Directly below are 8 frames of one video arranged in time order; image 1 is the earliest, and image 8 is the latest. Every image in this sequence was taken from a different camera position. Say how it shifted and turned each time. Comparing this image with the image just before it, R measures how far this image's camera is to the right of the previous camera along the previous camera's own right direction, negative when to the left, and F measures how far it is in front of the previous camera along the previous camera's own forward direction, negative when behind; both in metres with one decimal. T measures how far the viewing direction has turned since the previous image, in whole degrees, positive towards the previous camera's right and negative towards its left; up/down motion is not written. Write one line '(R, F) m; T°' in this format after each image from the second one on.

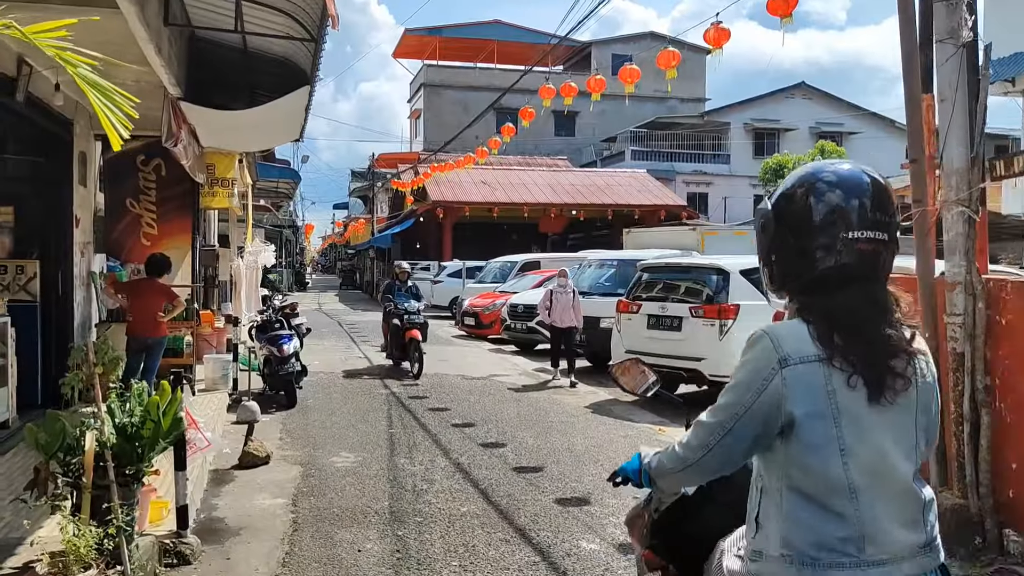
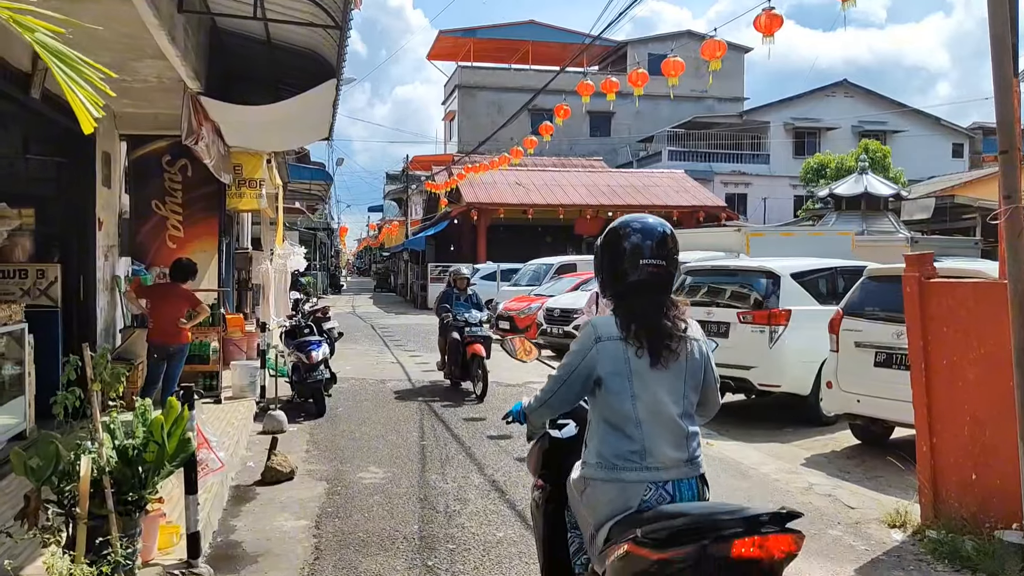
(0.0, +0.4) m; -2°
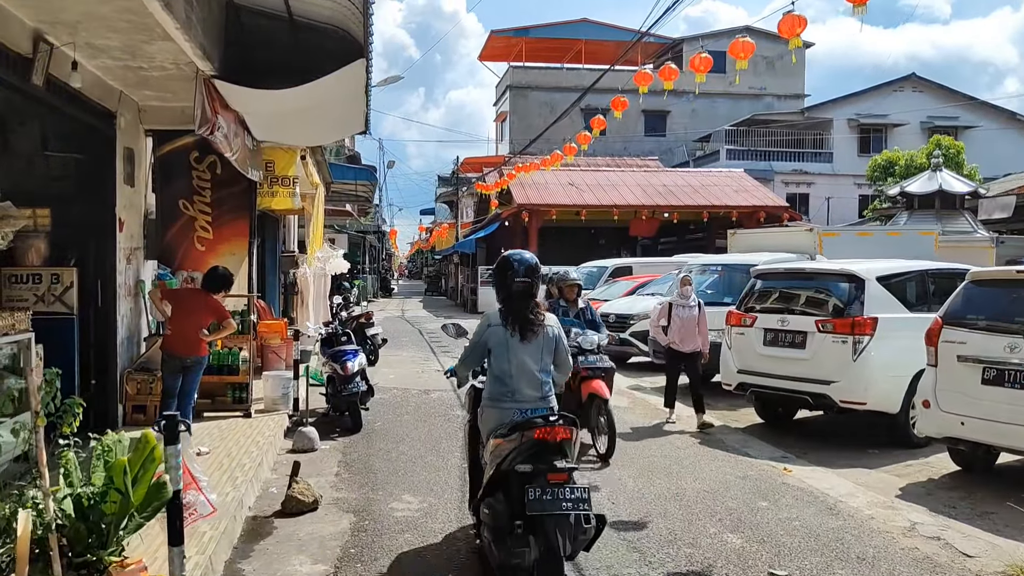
(0.0, +0.7) m; -4°
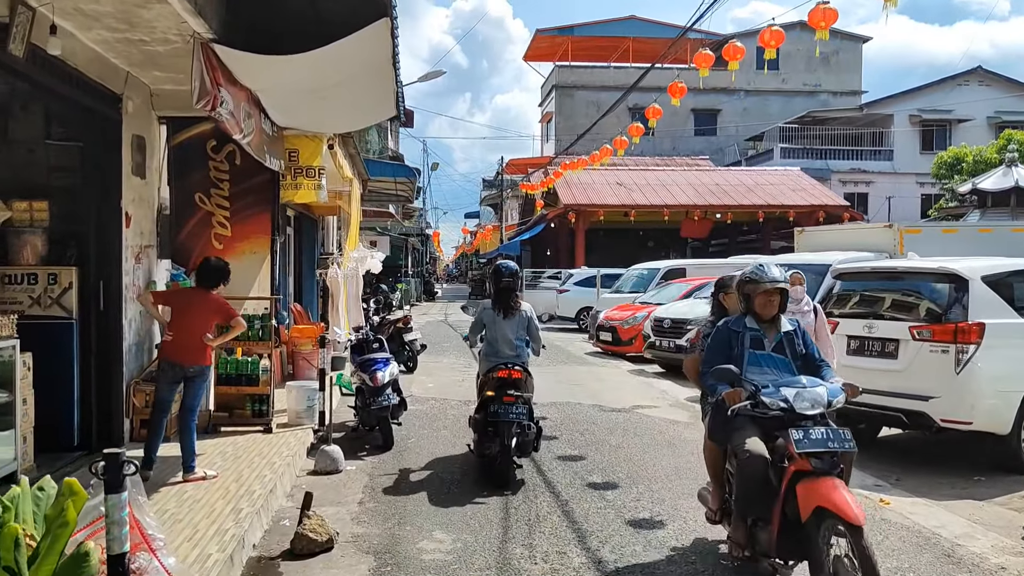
(0.0, +0.8) m; -3°
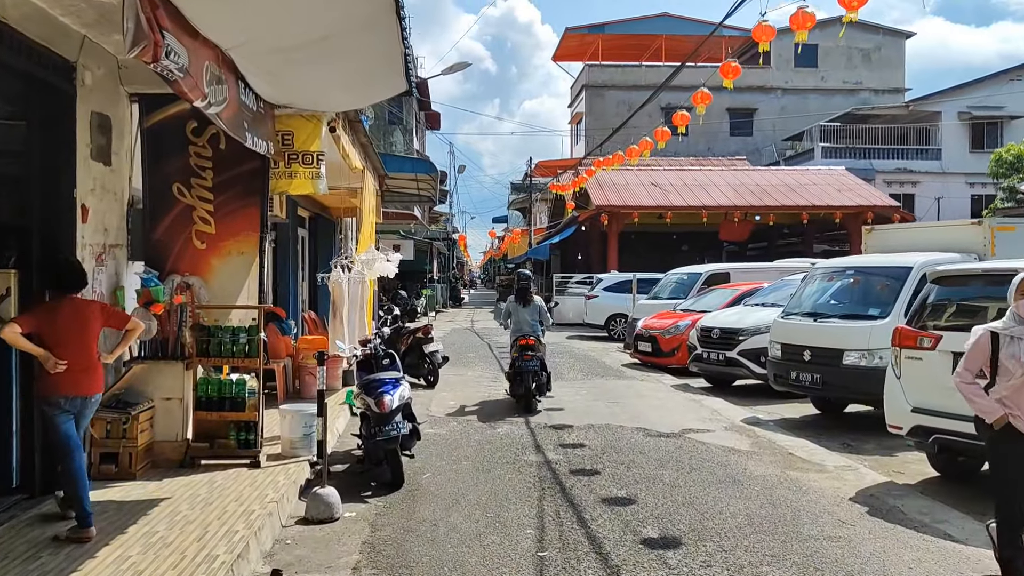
(0.0, +1.1) m; -2°
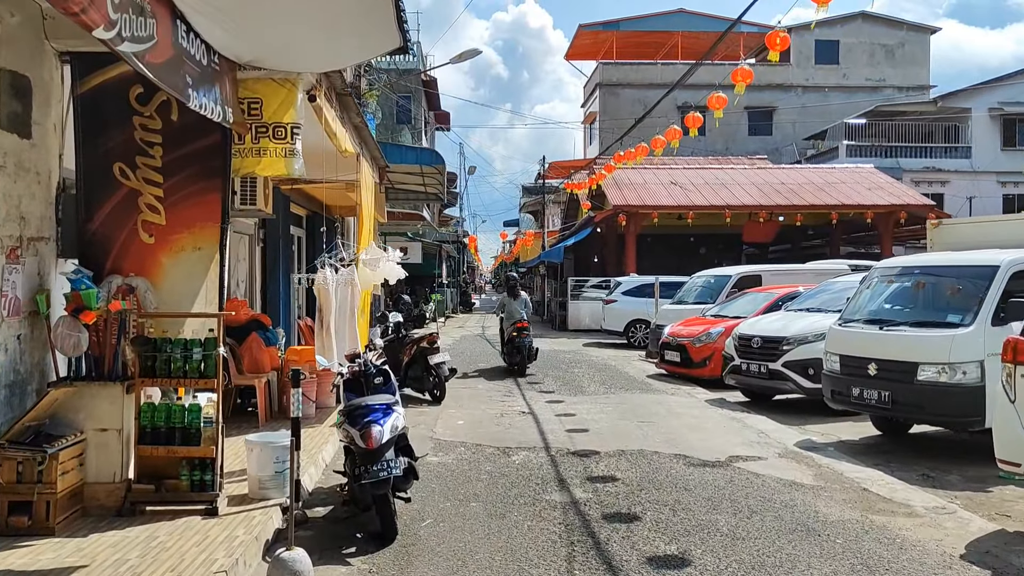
(0.0, +1.1) m; -1°
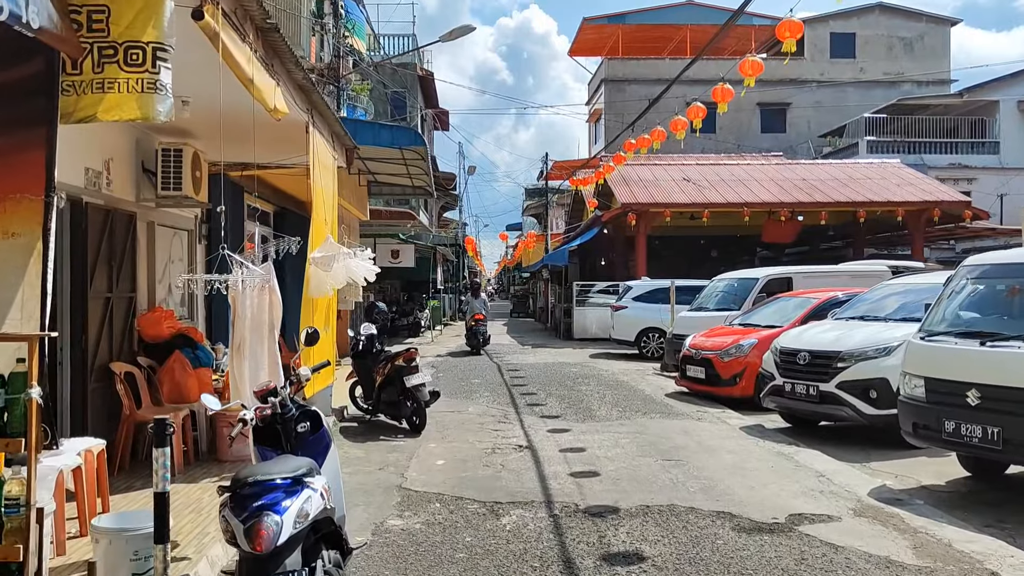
(+0.1, +1.6) m; 0°
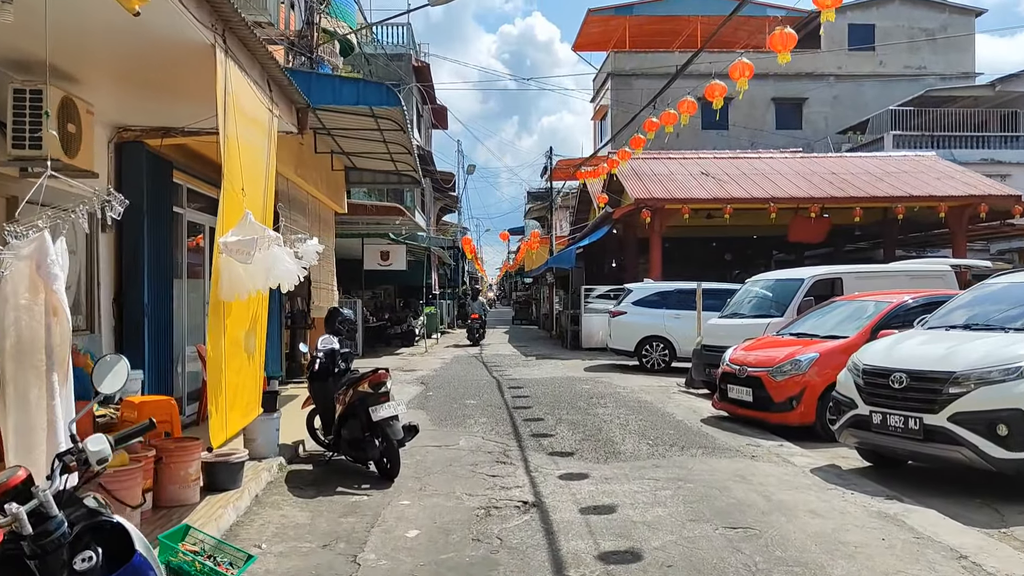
(0.0, +1.9) m; 0°
